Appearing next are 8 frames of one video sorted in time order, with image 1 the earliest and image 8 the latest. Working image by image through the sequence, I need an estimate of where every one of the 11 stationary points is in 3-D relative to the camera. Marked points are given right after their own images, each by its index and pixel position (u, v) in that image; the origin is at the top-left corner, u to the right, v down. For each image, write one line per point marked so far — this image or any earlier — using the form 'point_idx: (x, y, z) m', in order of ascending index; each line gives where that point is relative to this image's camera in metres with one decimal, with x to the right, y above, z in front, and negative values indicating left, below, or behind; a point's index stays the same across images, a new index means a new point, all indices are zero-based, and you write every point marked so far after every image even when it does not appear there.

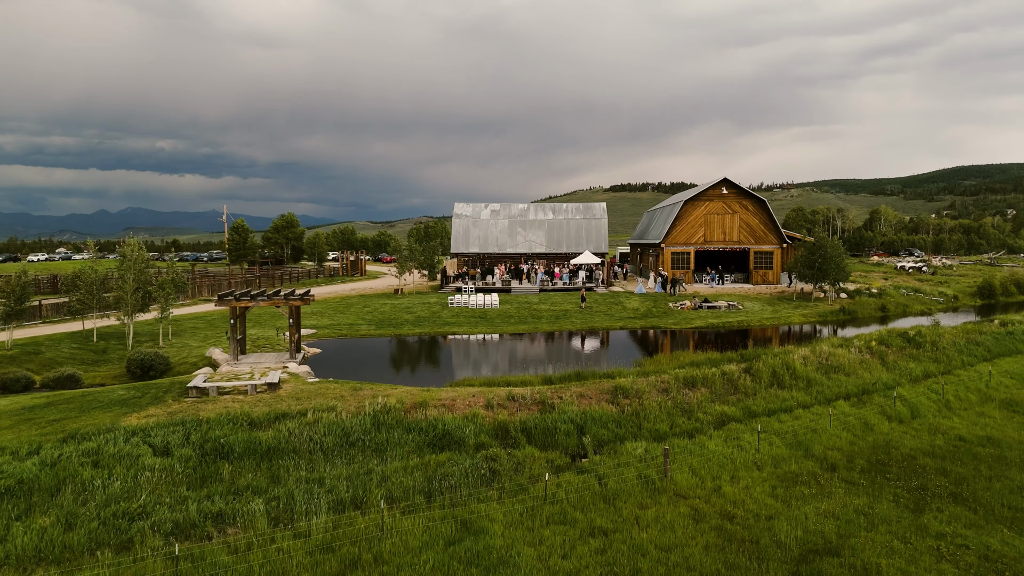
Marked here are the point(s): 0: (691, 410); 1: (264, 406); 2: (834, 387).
0: (+3.8, -2.6, +16.7) m
1: (-4.9, -2.3, +15.5) m
2: (+8.0, -2.4, +19.2) m
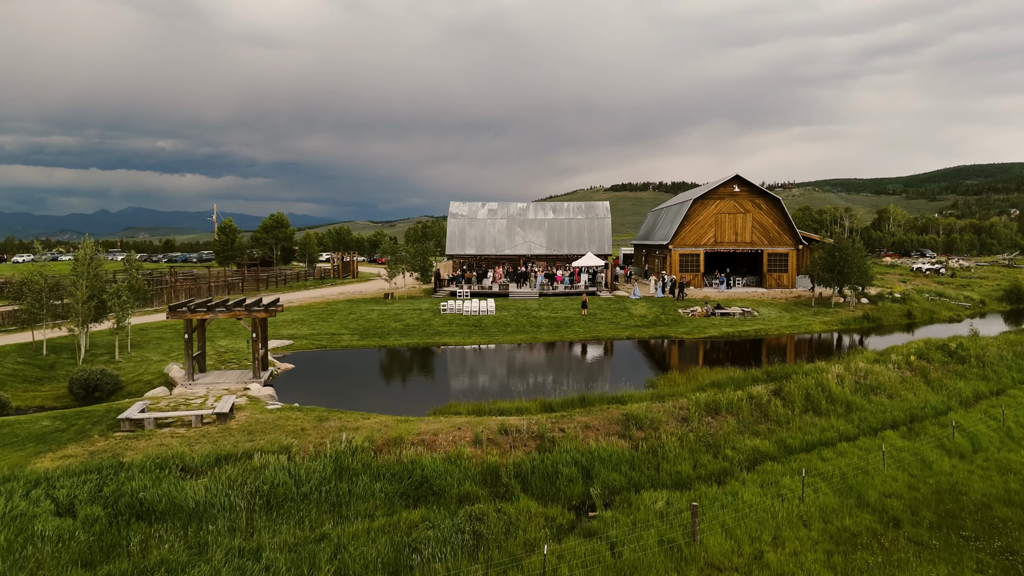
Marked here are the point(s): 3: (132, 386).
0: (+3.7, -2.8, +14.1) m
1: (-5.0, -2.6, +12.9) m
2: (+7.8, -2.7, +16.7) m
3: (-9.7, -2.5, +19.8) m
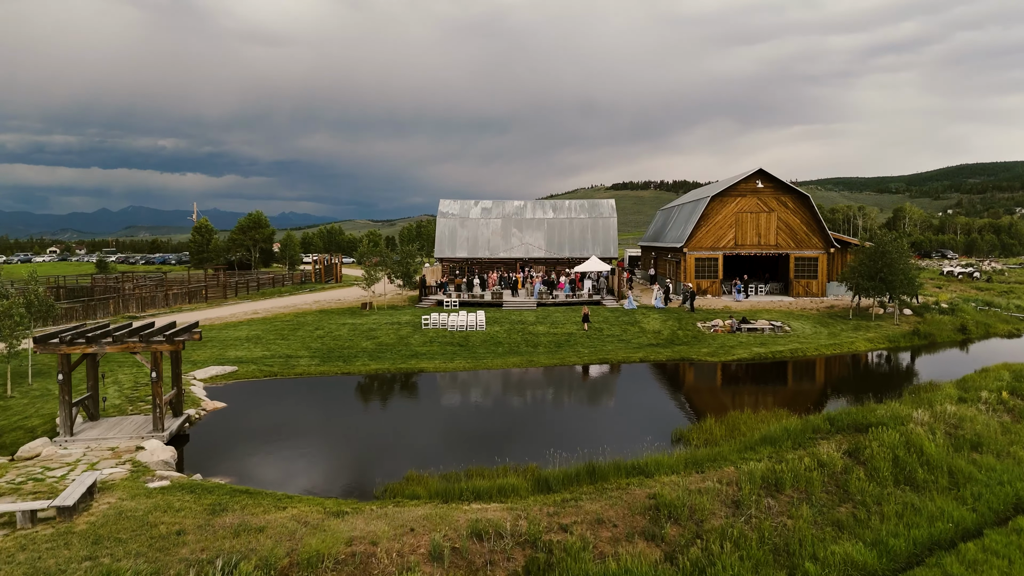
0: (+3.4, -3.3, +9.6) m
1: (-5.3, -3.0, +8.4) m
2: (+7.6, -3.1, +12.2) m
3: (-9.9, -2.9, +15.4) m
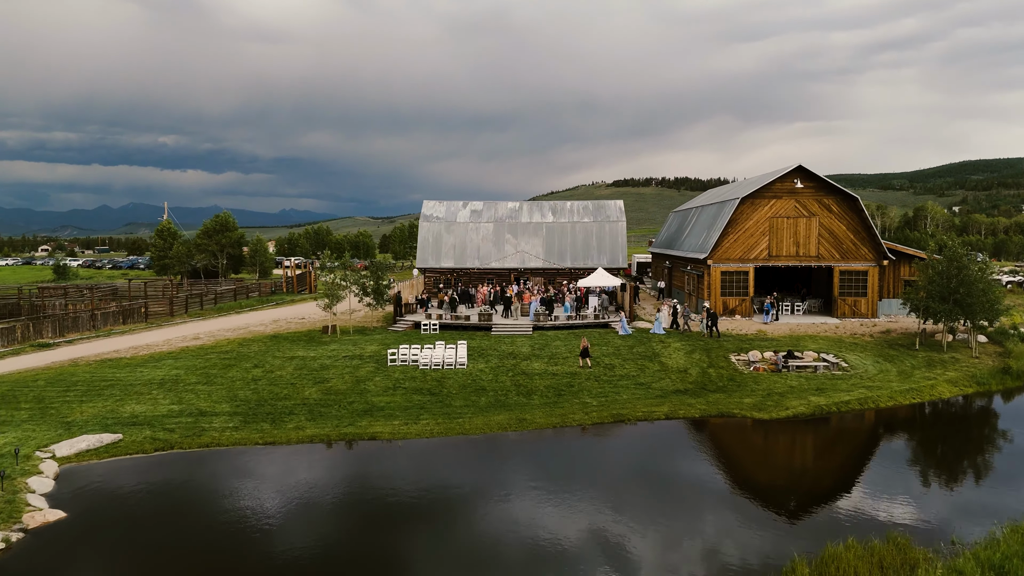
0: (+3.1, -4.1, +4.0) m
1: (-5.7, -3.8, +2.8) m
2: (+7.2, -3.9, +6.6) m
3: (-10.3, -3.7, +9.8) m
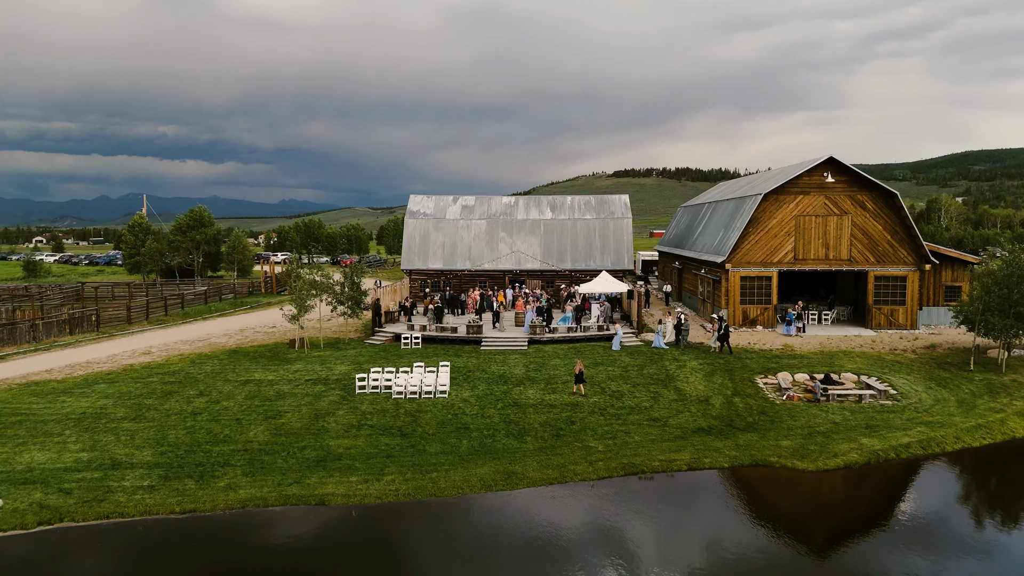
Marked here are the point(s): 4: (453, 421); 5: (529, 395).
0: (+2.8, -4.6, +0.7) m
1: (-5.9, -4.4, -0.5) m
2: (+7.0, -4.4, +3.3) m
3: (-10.5, -4.2, +6.5) m
4: (-1.3, -2.9, +16.5) m
5: (+0.4, -2.5, +18.6) m
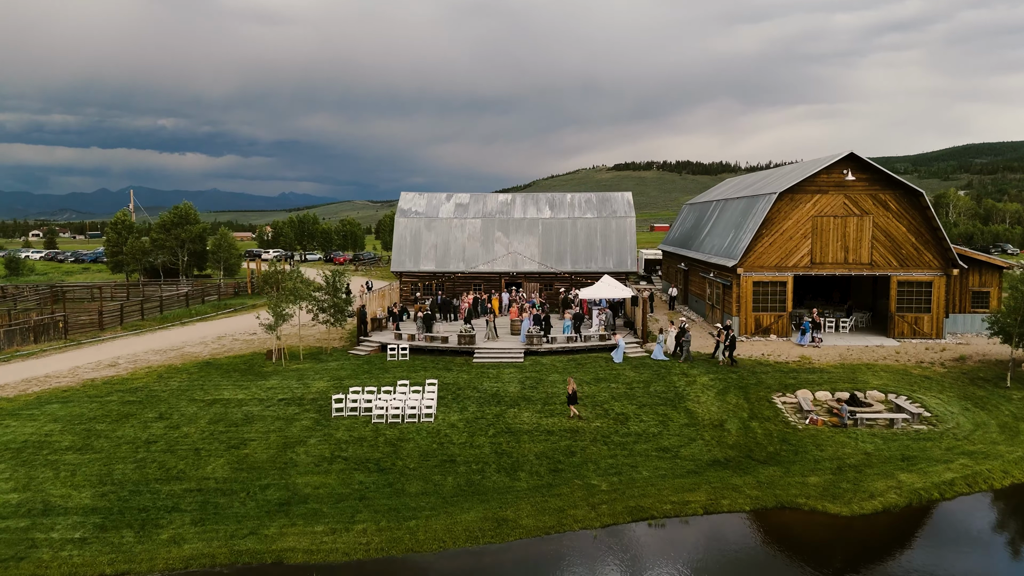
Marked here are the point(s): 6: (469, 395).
0: (+2.7, -5.1, -1.1) m
1: (-6.1, -4.8, -2.3) m
2: (+6.8, -4.8, +1.4) m
3: (-10.7, -4.6, +4.6) m
4: (-1.4, -3.1, +14.7) m
5: (+0.2, -2.8, +16.8) m
6: (-1.0, -2.5, +18.7) m
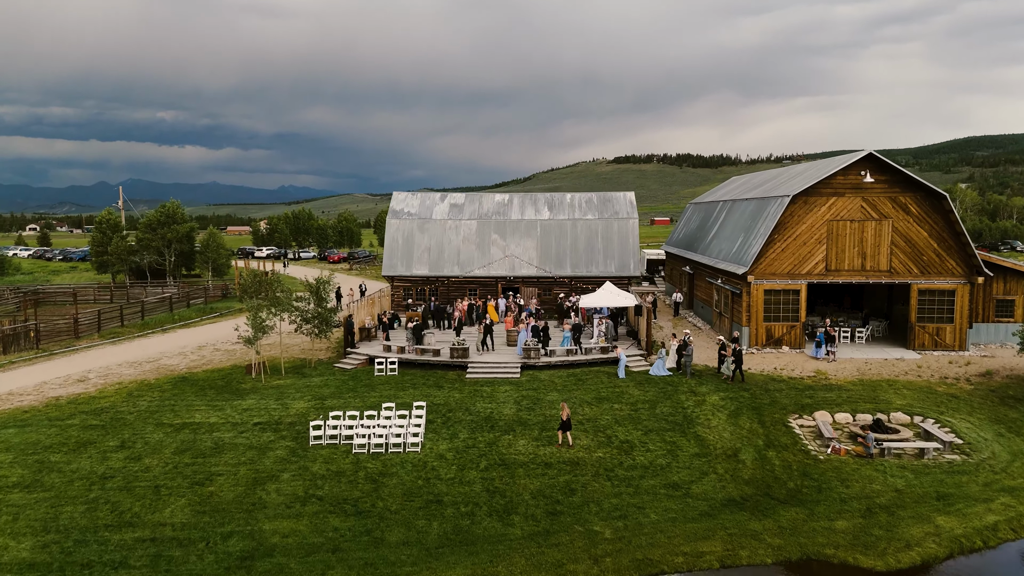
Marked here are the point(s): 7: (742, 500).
0: (+2.6, -5.6, -2.5) m
1: (-6.2, -5.3, -3.7) m
2: (+6.7, -5.3, 0.0) m
3: (-10.8, -5.0, +3.2) m
4: (-1.5, -3.5, +13.2) m
5: (+0.1, -3.1, +15.3) m
6: (-1.2, -2.9, +17.2) m
7: (+3.9, -3.6, +13.3) m
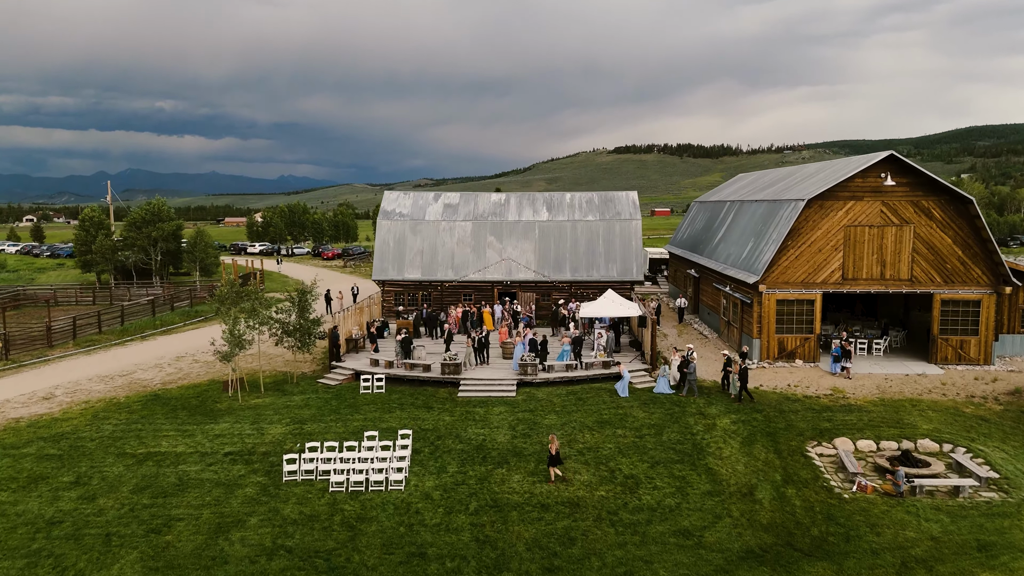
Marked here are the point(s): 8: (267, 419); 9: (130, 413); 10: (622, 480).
0: (+2.5, -6.2, -3.9) m
1: (-6.3, -6.0, -5.1) m
2: (+6.6, -5.9, -1.3) m
3: (-10.9, -5.5, +1.9) m
4: (-1.6, -3.9, +11.9) m
5: (0.0, -3.5, +13.9) m
6: (-1.3, -3.2, +15.8) m
7: (+3.8, -4.0, +11.9) m
8: (-5.6, -3.0, +17.9) m
9: (-9.1, -3.0, +18.7) m
10: (+2.0, -3.5, +14.3) m
